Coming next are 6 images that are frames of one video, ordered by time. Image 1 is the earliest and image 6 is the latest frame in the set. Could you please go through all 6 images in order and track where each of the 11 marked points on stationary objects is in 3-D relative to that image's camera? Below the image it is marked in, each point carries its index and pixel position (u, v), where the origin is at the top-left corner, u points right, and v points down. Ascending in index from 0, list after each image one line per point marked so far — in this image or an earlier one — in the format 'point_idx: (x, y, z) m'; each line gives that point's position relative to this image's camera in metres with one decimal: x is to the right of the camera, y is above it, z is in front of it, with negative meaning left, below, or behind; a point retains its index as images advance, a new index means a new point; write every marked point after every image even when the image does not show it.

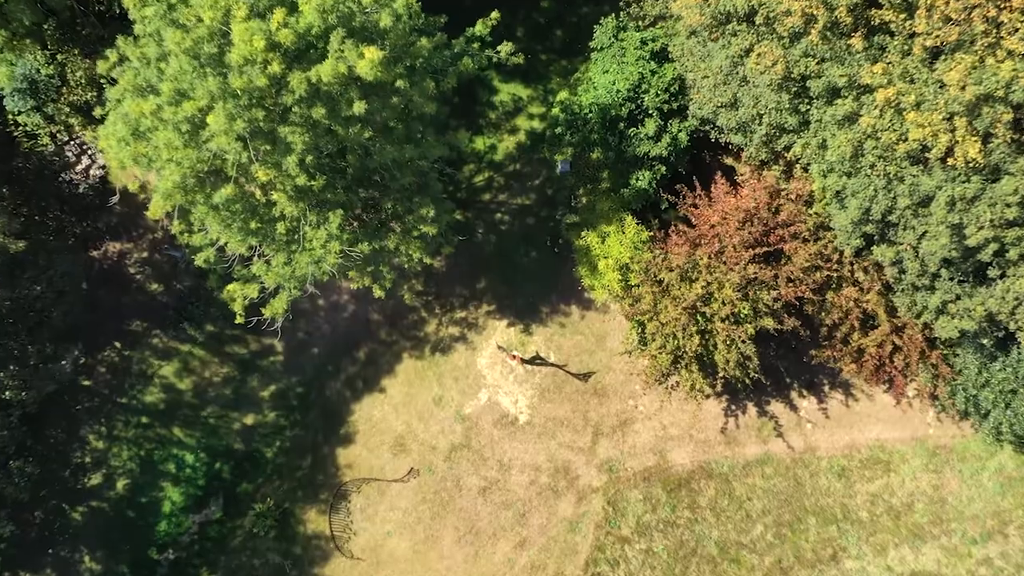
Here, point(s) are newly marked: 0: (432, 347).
0: (-1.2, -0.9, +17.5) m
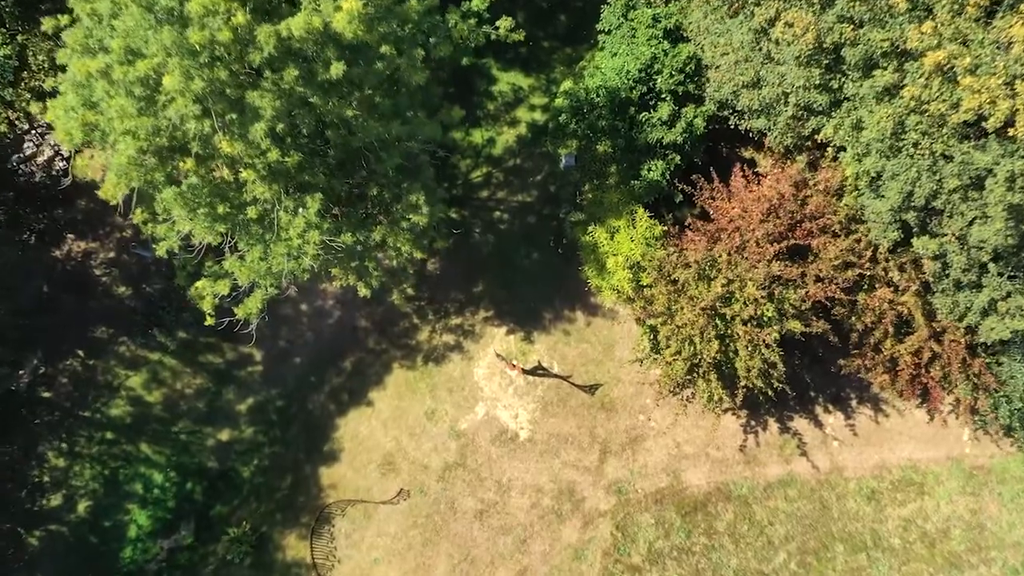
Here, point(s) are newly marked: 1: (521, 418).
0: (-1.2, -1.0, +16.0) m
1: (+0.1, -1.8, +15.9) m
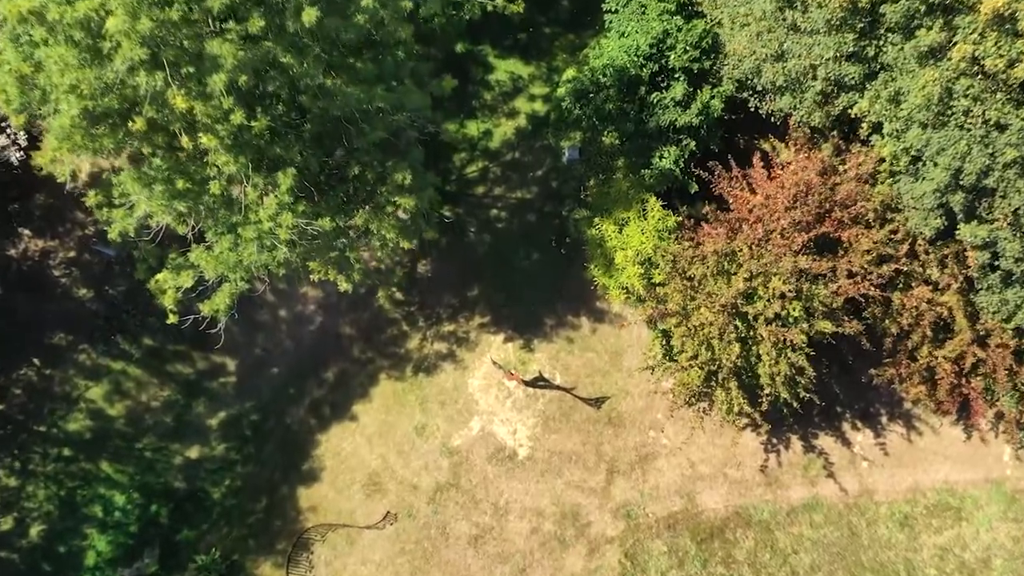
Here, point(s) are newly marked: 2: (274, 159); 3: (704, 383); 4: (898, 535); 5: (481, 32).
0: (-1.2, -1.0, +14.6) m
1: (+0.1, -1.8, +14.4) m
2: (-2.2, +1.2, +10.5) m
3: (+2.2, -1.1, +13.1) m
4: (+4.8, -3.1, +14.4) m
5: (-0.4, +3.5, +15.6) m
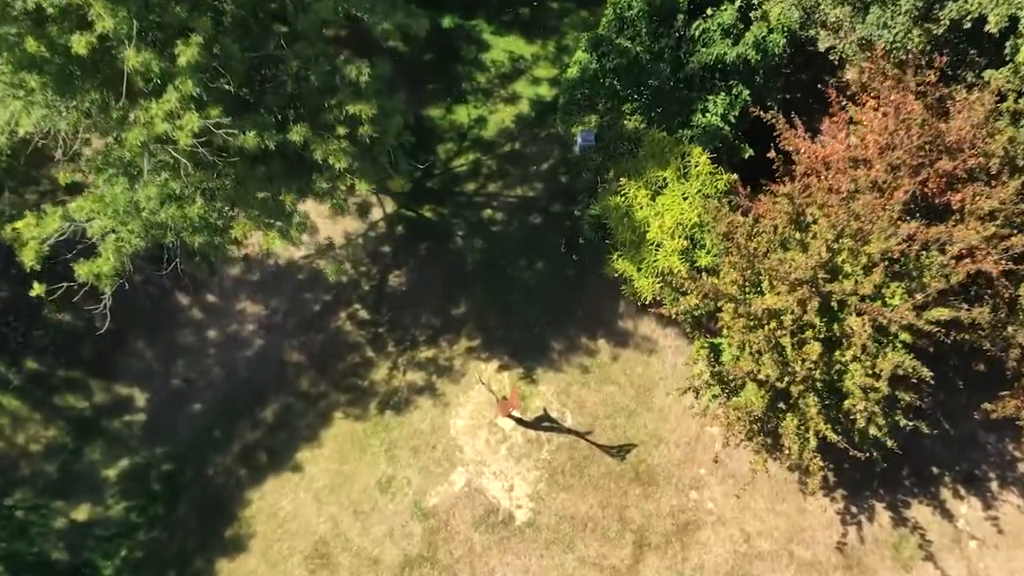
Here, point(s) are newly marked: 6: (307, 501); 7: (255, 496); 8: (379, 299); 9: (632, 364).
0: (-1.3, -1.1, +11.2) m
1: (+0.1, -1.9, +10.8) m
2: (-2.2, +1.7, +7.4) m
3: (+2.2, -1.0, +9.6) m
4: (+4.8, -3.2, +10.6) m
5: (-0.4, +3.2, +12.9) m
6: (-1.9, -2.0, +10.8) m
7: (-2.4, -2.0, +10.9) m
8: (-1.3, -0.1, +11.6) m
9: (+1.2, -0.7, +11.2) m
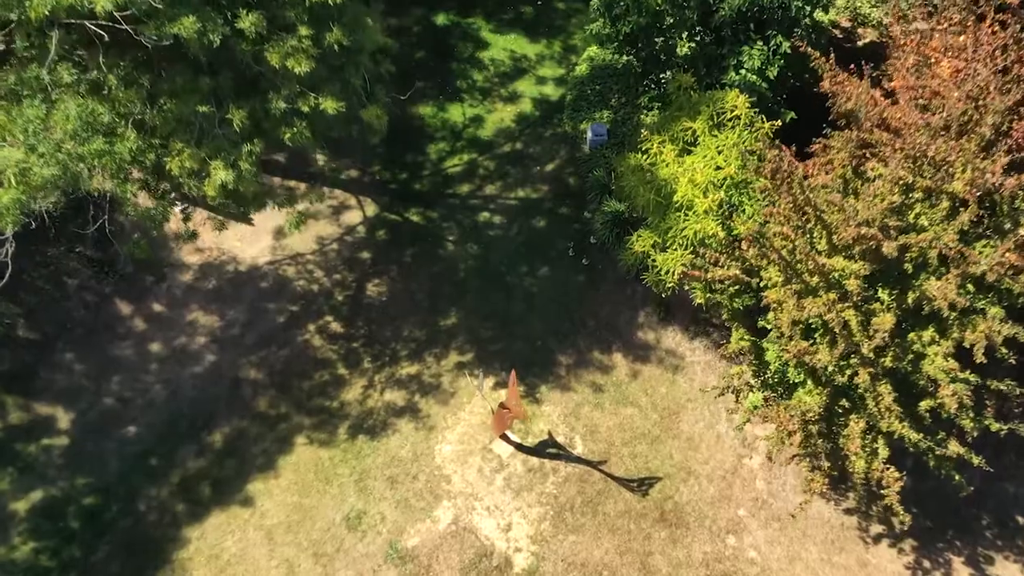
0: (-1.3, -1.1, +9.3) m
1: (0.0, -1.9, +8.8) m
2: (-2.2, +2.2, +6.0) m
3: (+2.1, -0.8, +7.8) m
4: (+4.8, -3.1, +8.4) m
5: (-0.4, +2.8, +11.6) m
6: (-2.0, -2.0, +8.8) m
7: (-2.4, -1.9, +8.9) m
8: (-1.3, -0.2, +9.8) m
9: (+1.2, -0.8, +9.4) m
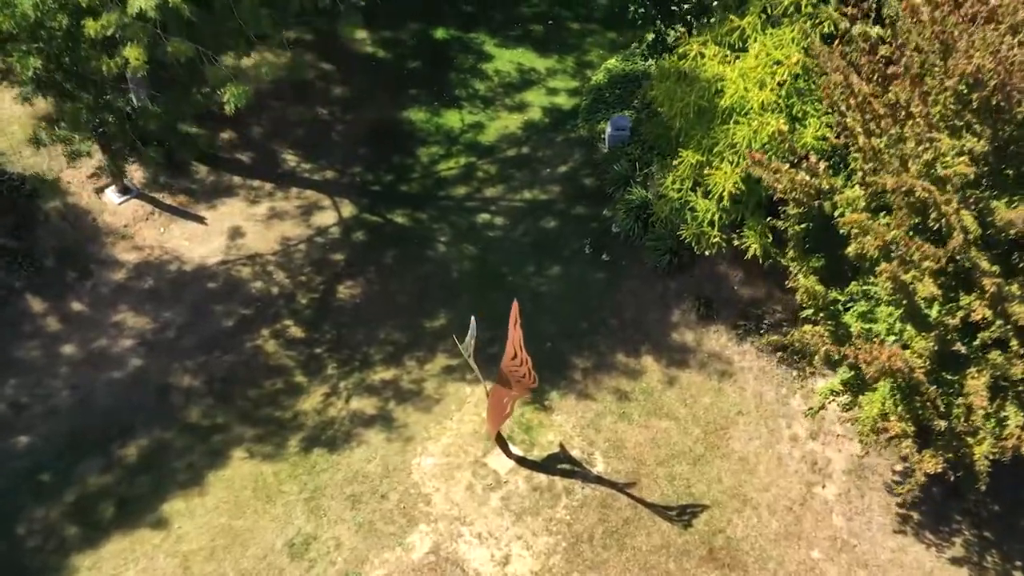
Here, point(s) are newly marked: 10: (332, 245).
0: (-1.3, -1.0, +7.2) m
1: (0.0, -1.6, +6.6) m
2: (-2.1, +3.1, +4.8) m
3: (+2.1, -0.3, +5.8) m
4: (+4.7, -2.8, +5.8) m
5: (-0.3, +2.3, +10.4) m
6: (-2.0, -1.6, +6.6) m
7: (-2.4, -1.6, +6.6) m
8: (-1.3, -0.2, +8.0) m
9: (+1.2, -0.7, +7.4) m
10: (-1.3, +0.3, +8.4) m
